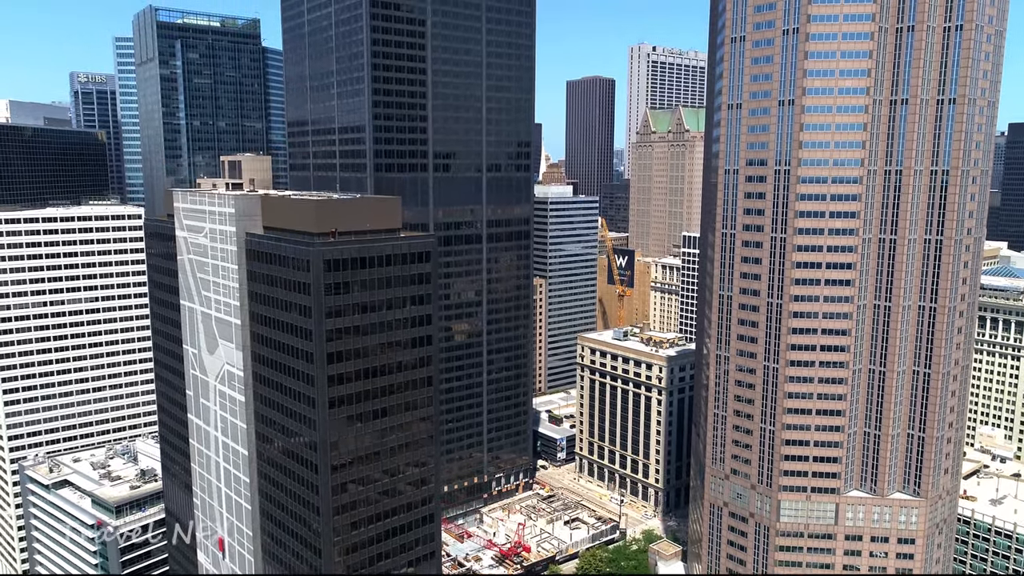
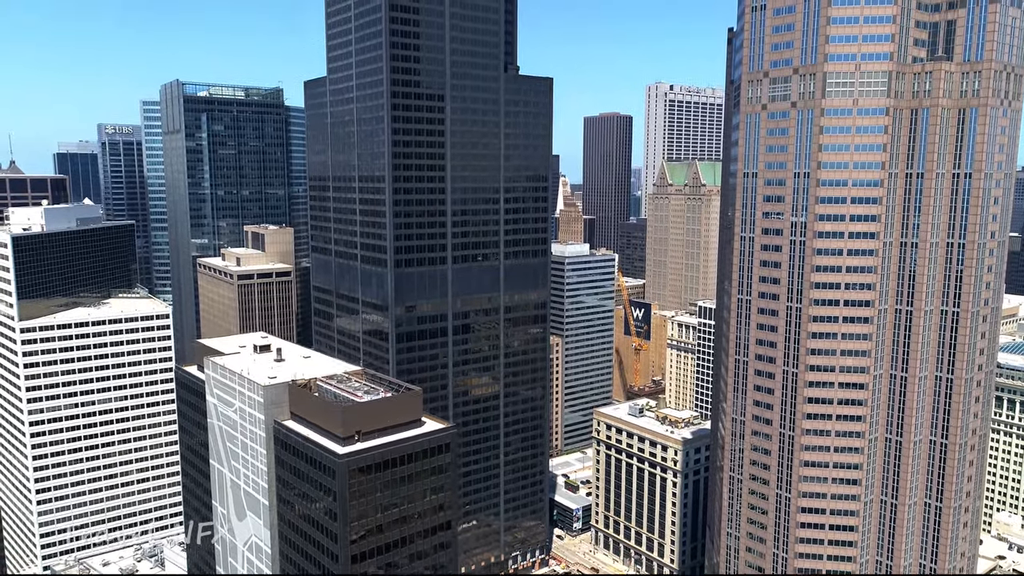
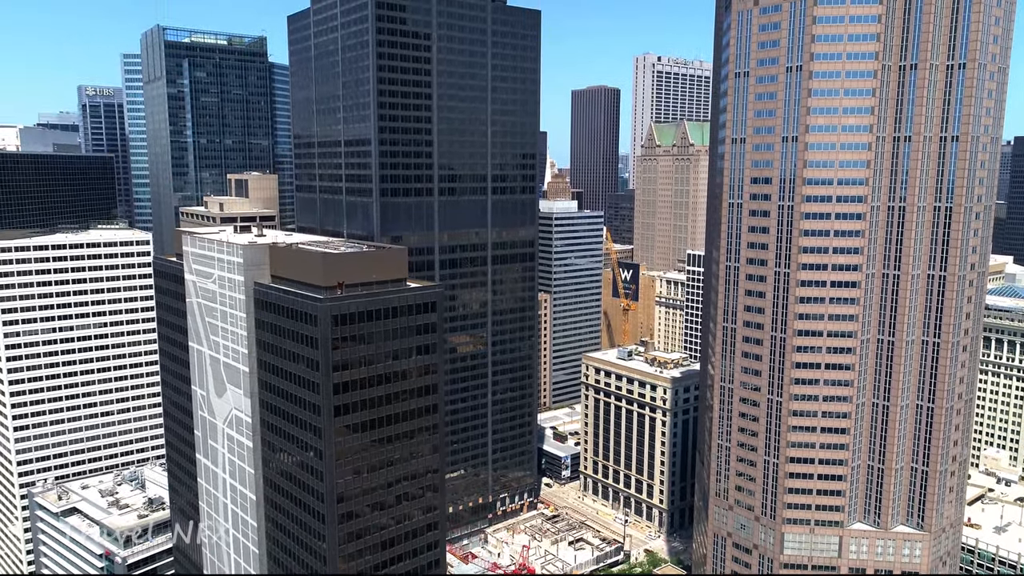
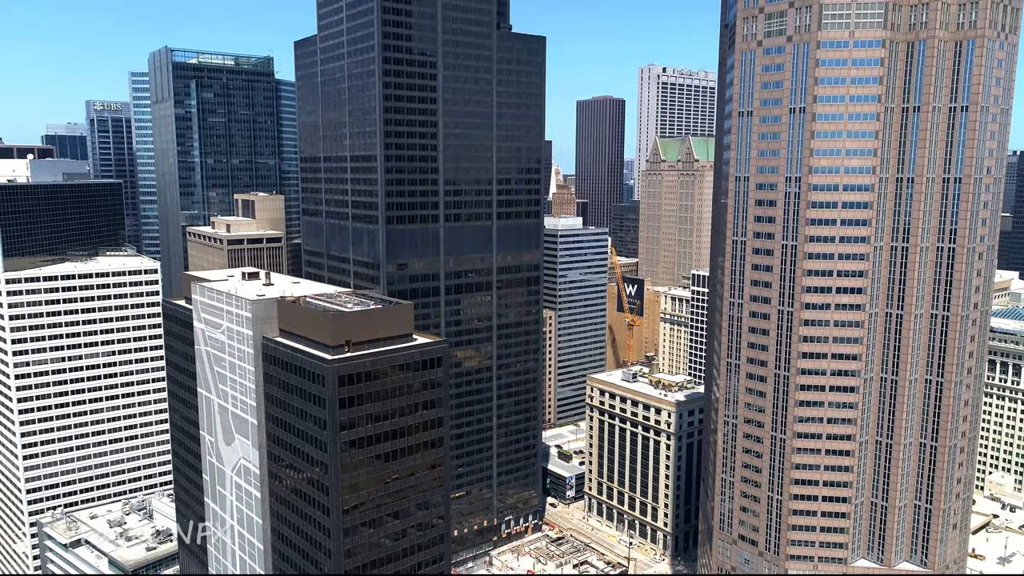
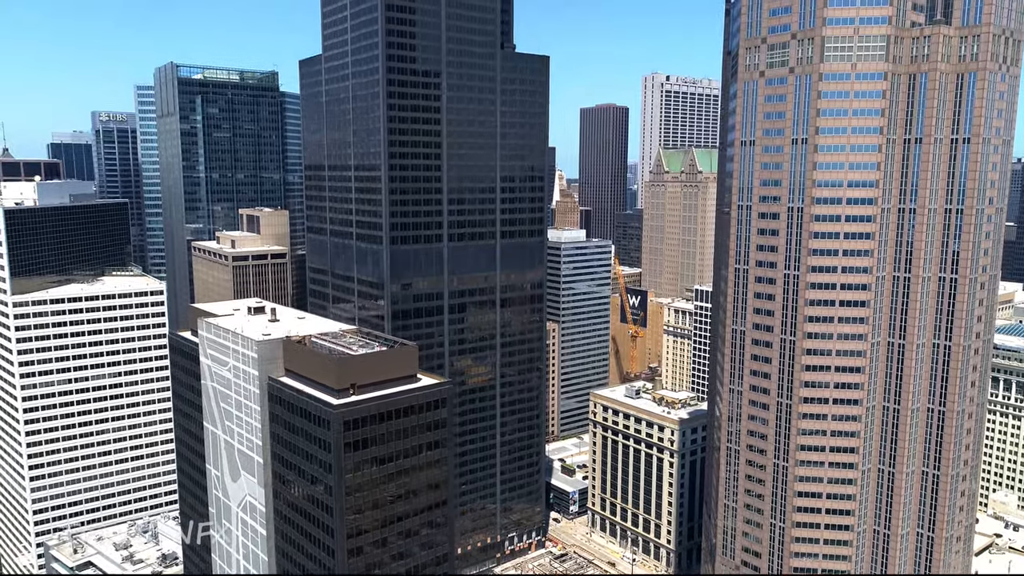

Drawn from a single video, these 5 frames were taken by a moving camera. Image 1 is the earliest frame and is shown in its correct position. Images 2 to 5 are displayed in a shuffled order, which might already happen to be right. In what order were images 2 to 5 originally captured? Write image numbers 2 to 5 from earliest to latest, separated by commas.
3, 4, 5, 2
